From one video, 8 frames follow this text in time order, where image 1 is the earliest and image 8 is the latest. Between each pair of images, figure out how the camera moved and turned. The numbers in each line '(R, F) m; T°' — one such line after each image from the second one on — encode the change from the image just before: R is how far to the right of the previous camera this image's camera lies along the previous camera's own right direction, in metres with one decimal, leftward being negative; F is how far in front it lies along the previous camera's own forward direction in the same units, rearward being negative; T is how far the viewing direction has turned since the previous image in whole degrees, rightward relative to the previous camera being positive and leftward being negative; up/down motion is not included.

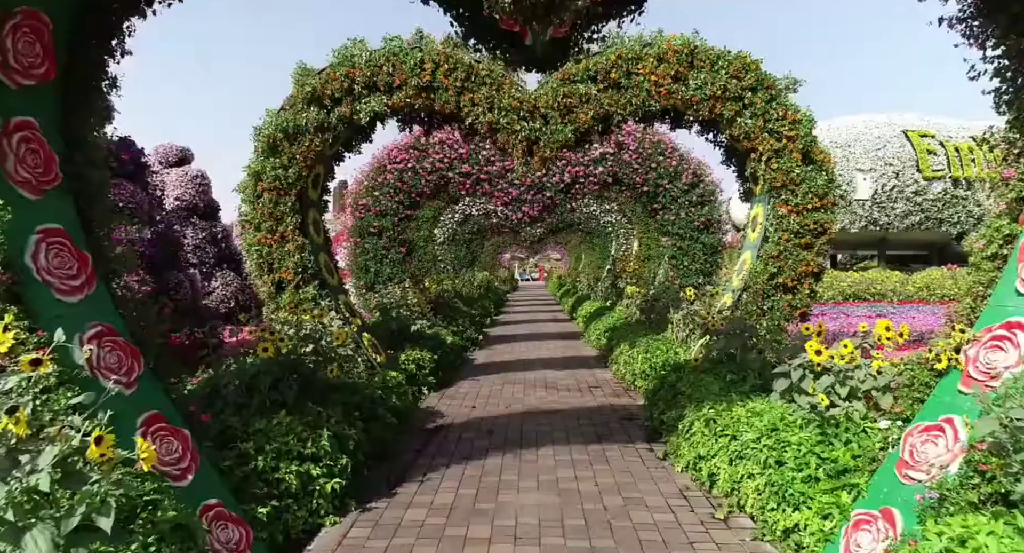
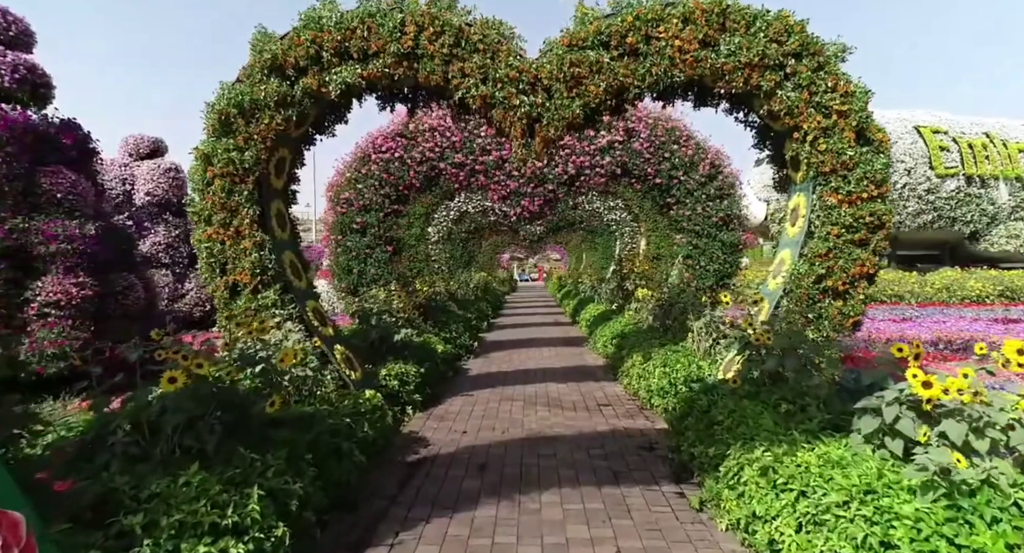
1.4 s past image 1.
(0.0, +0.8) m; 0°
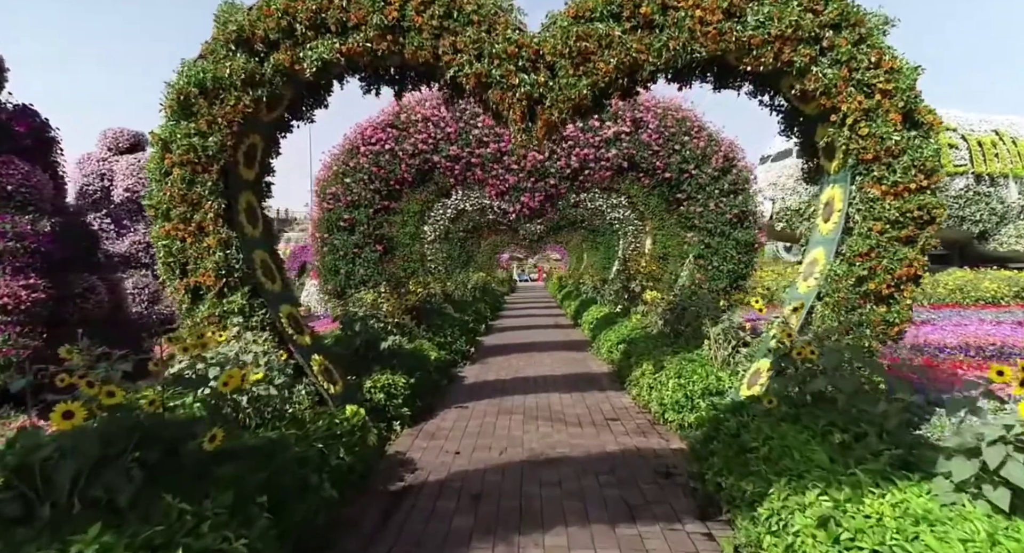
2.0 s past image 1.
(0.0, +0.5) m; 0°
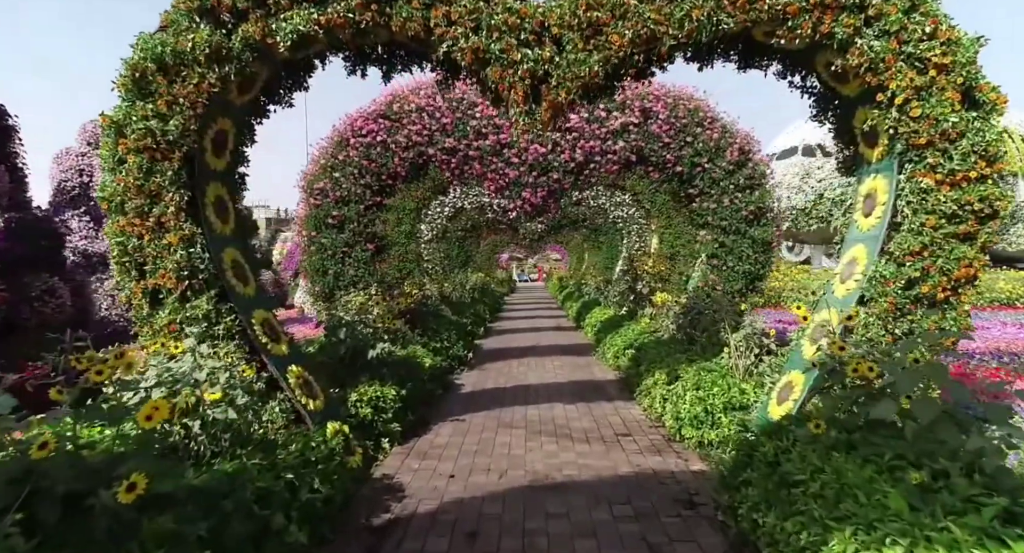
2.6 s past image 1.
(0.0, +0.5) m; 0°
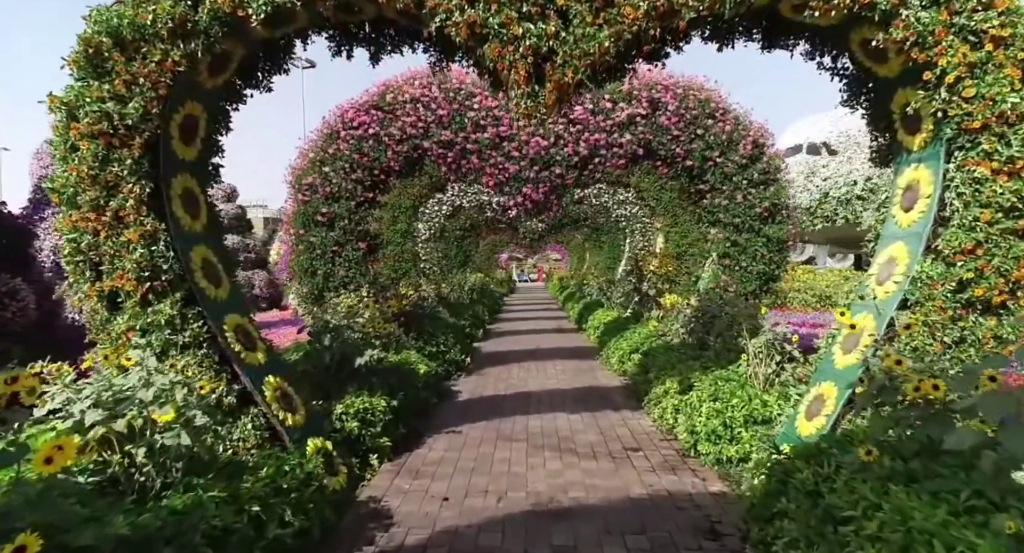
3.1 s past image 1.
(0.0, +0.4) m; 0°
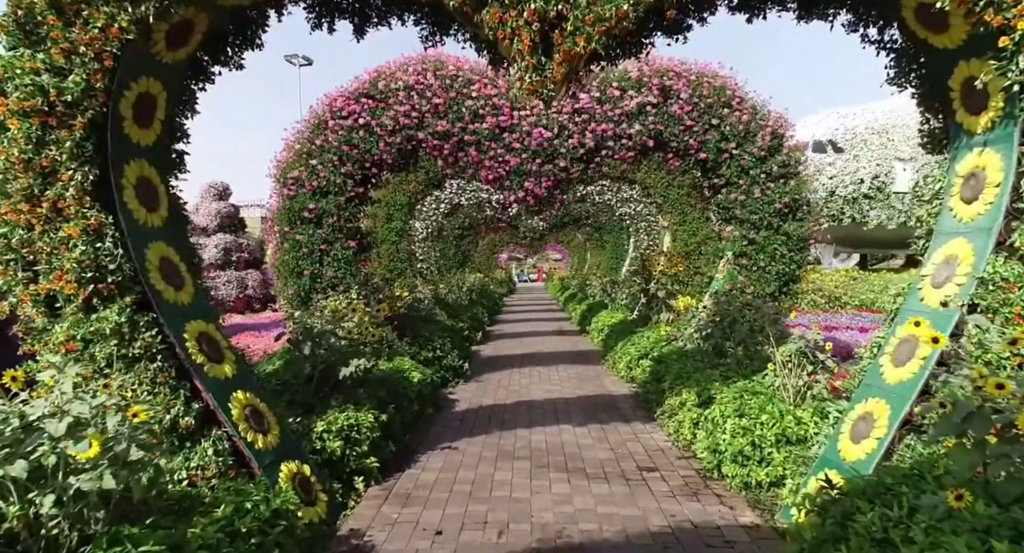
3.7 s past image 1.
(0.0, +0.4) m; 0°
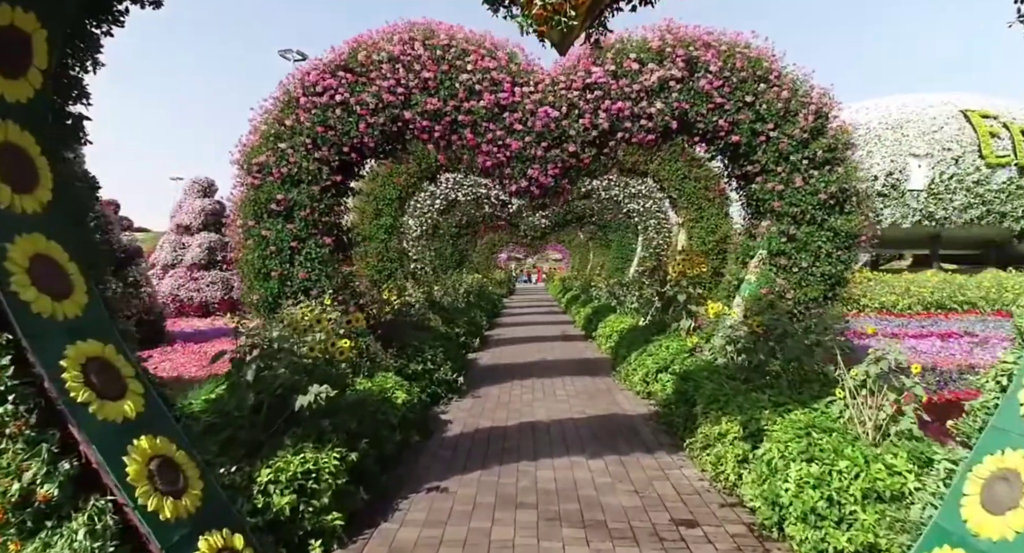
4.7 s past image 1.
(0.0, +0.8) m; 0°
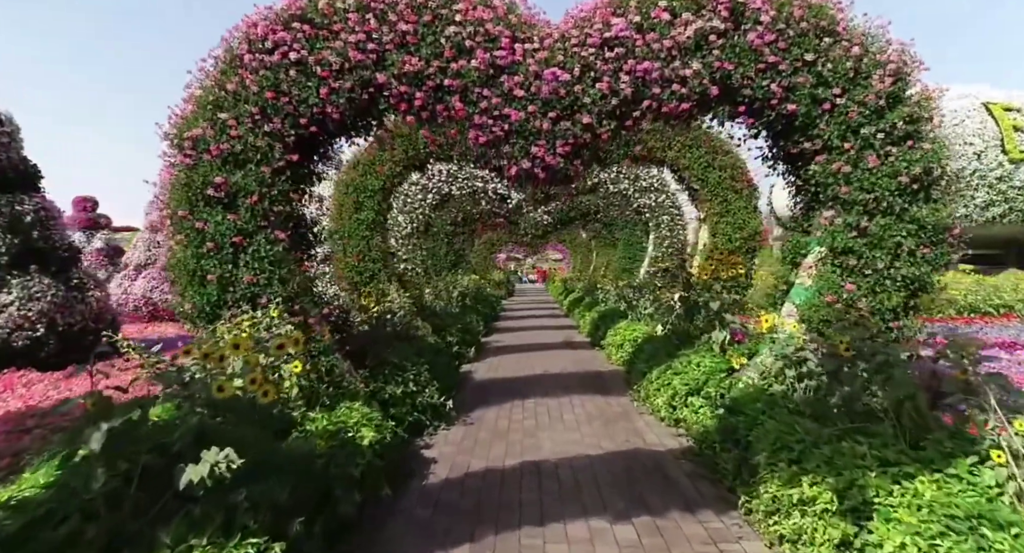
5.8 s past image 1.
(0.0, +1.0) m; 0°
